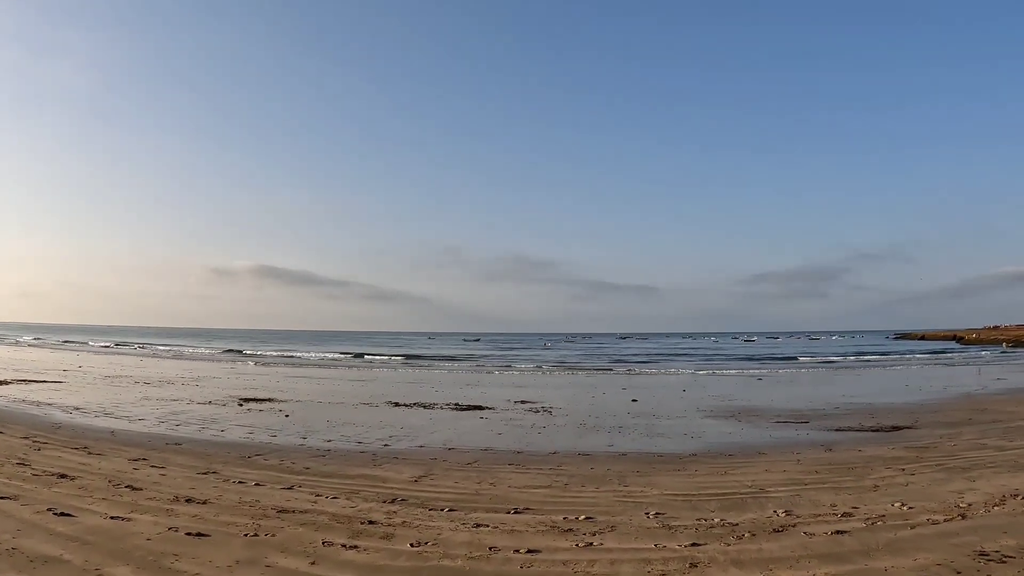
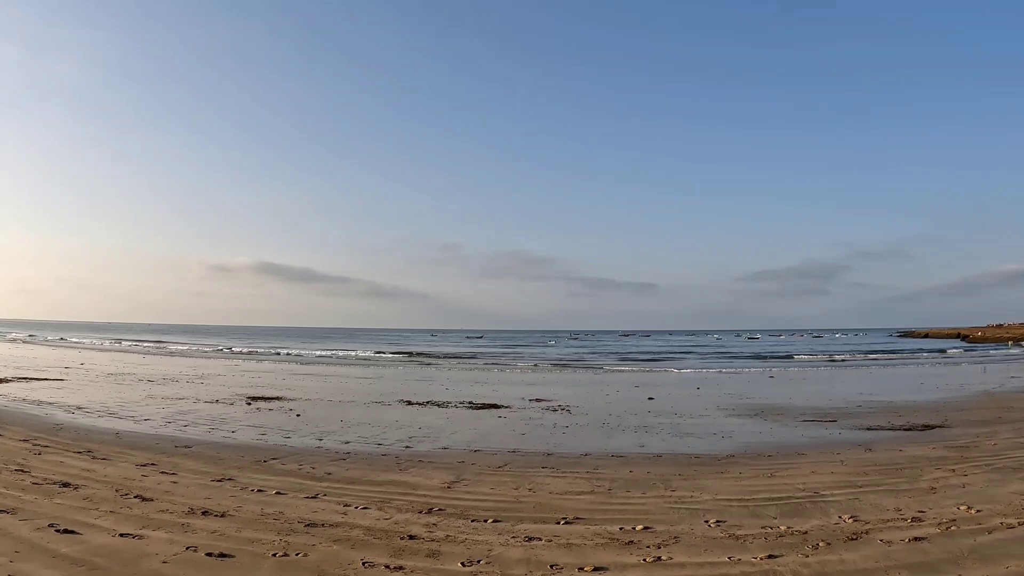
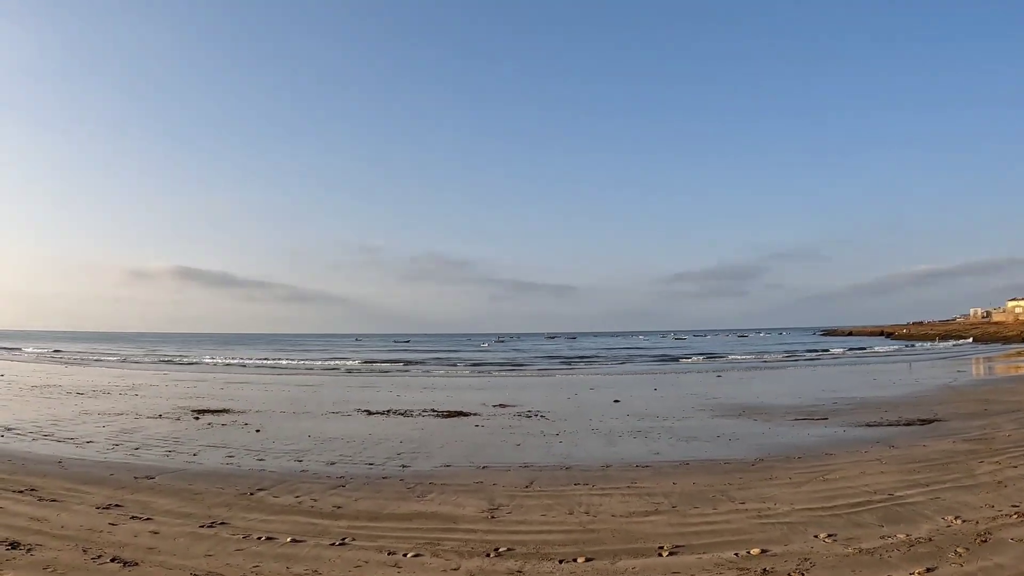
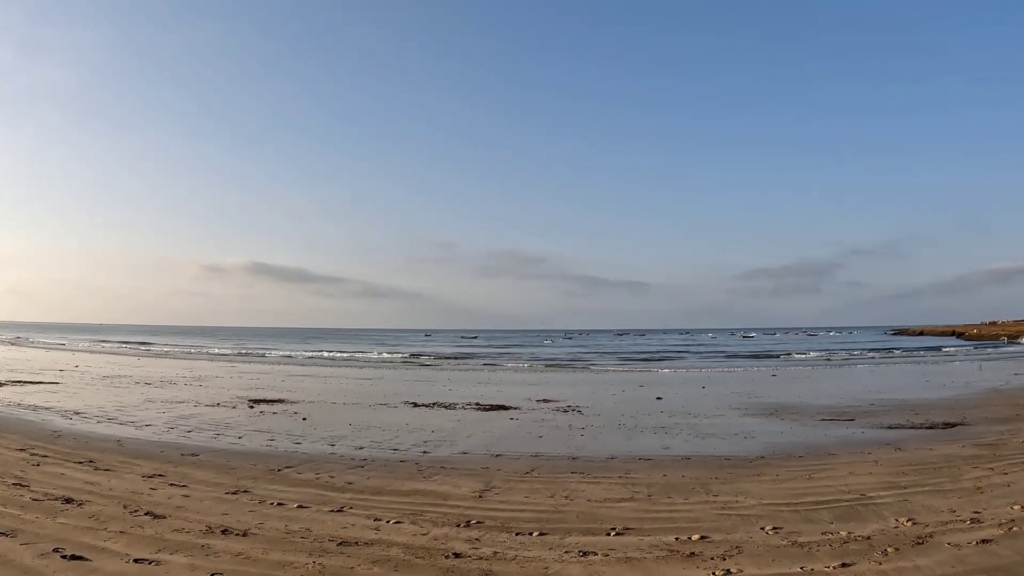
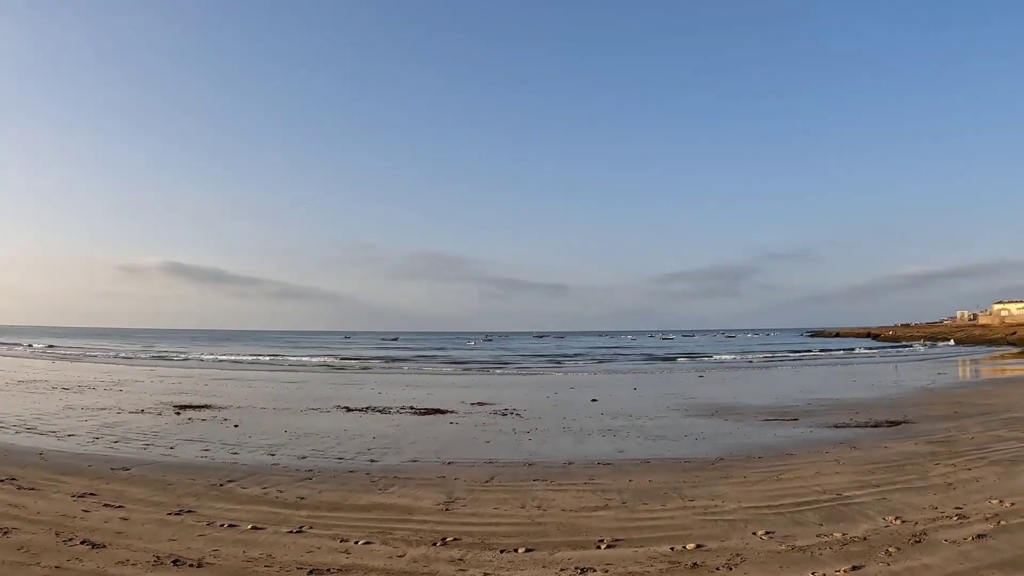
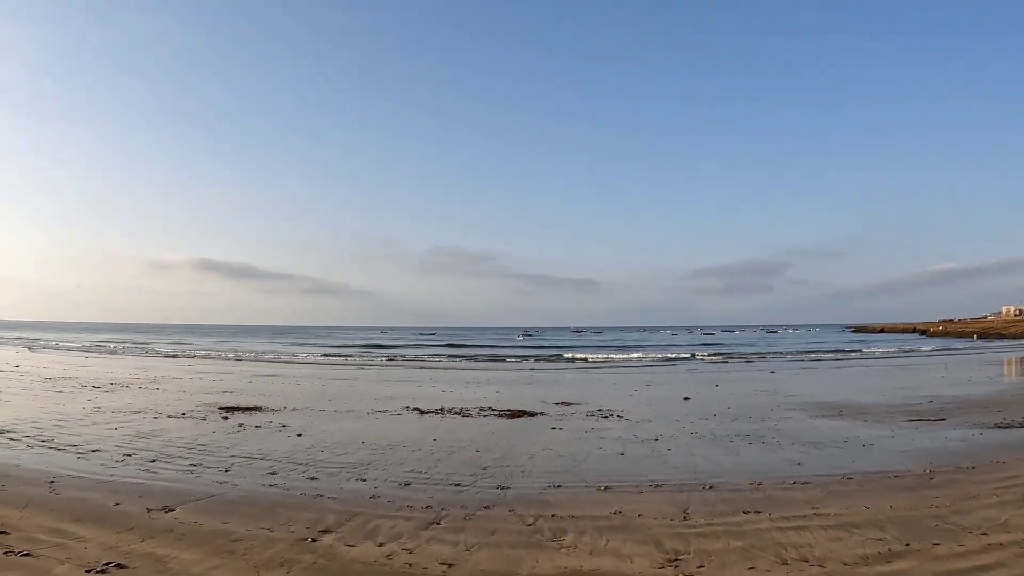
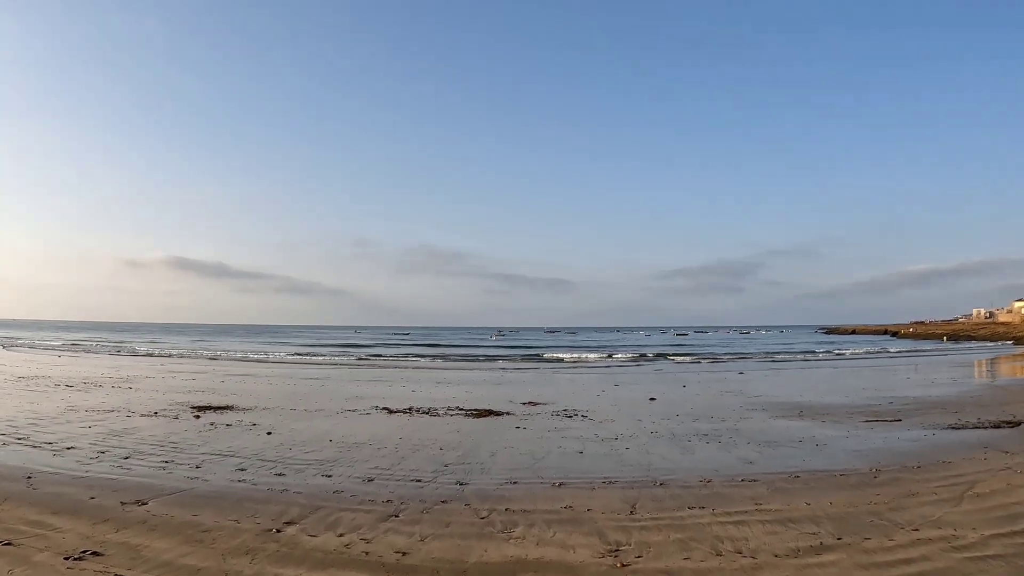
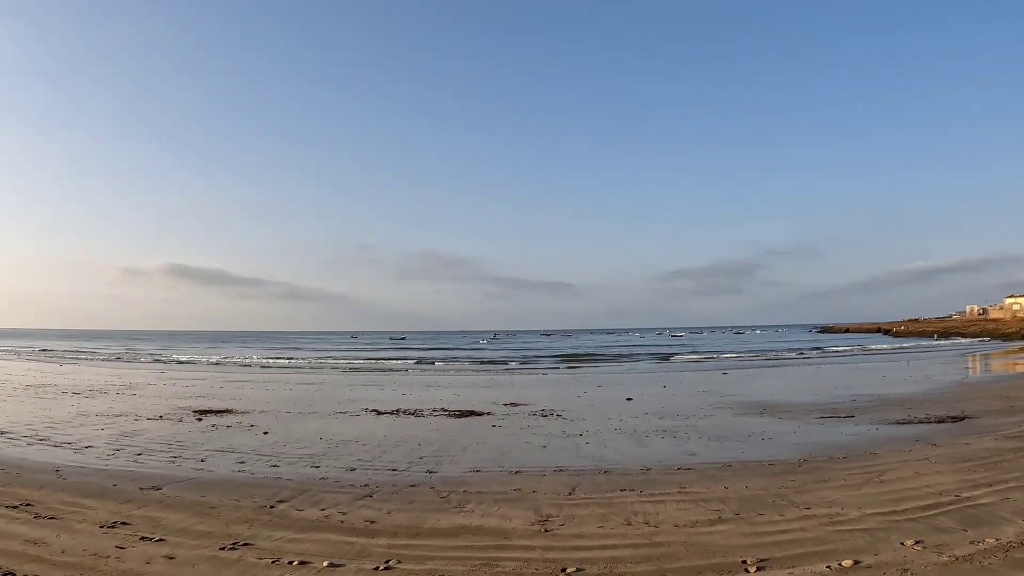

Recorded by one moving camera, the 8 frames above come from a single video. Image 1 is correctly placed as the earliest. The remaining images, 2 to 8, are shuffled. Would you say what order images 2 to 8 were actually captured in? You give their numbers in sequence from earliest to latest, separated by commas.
2, 4, 5, 3, 8, 7, 6
